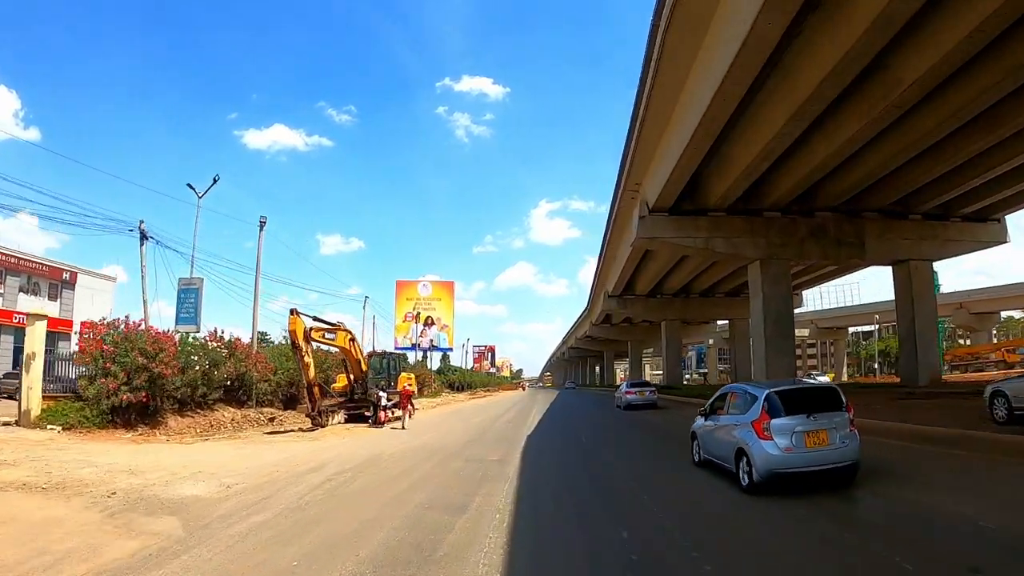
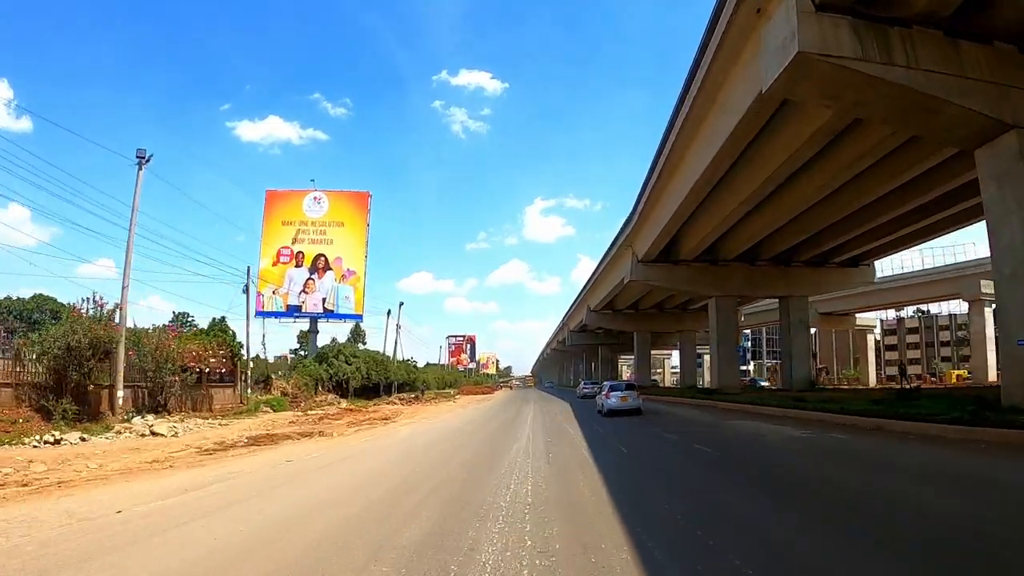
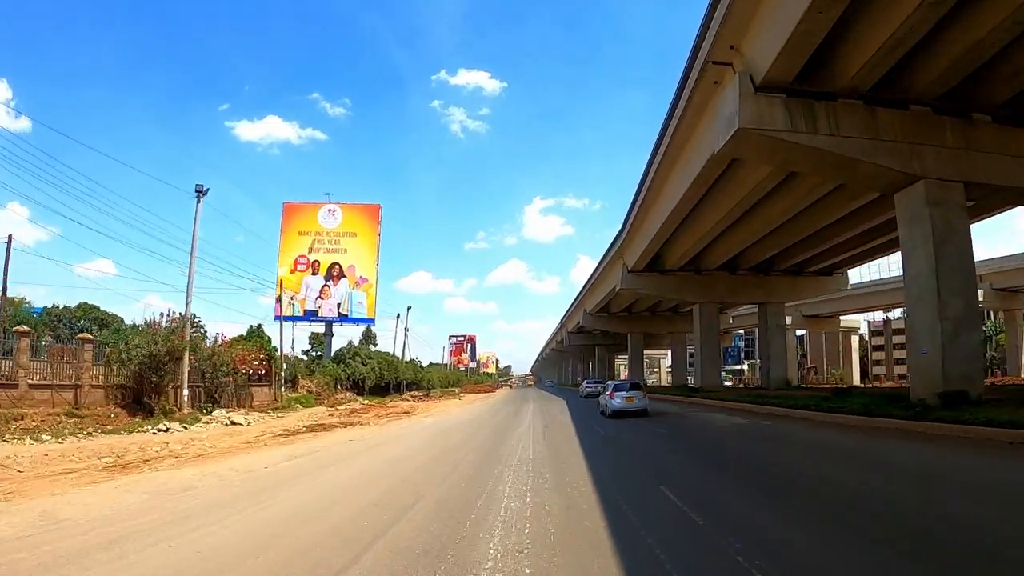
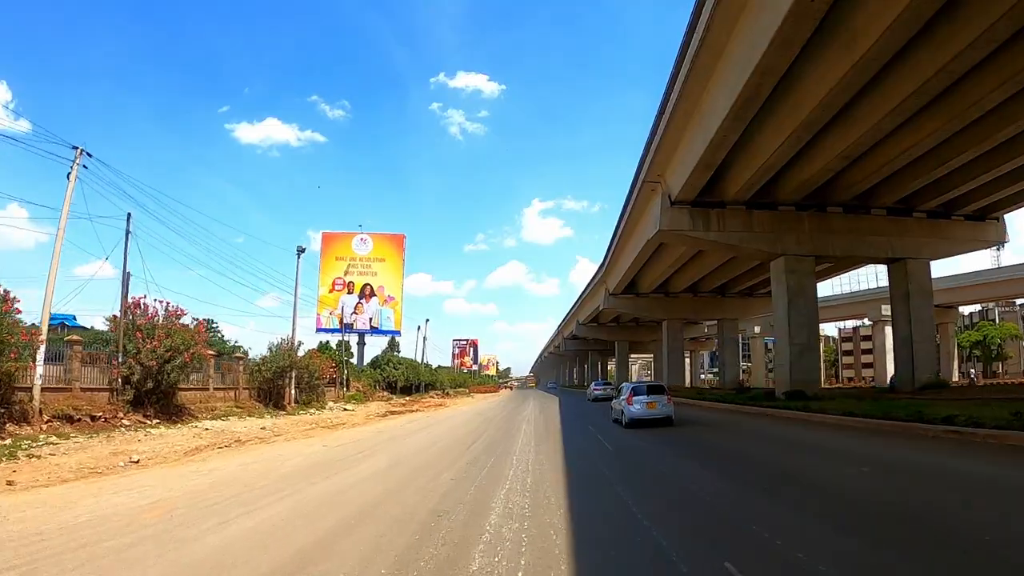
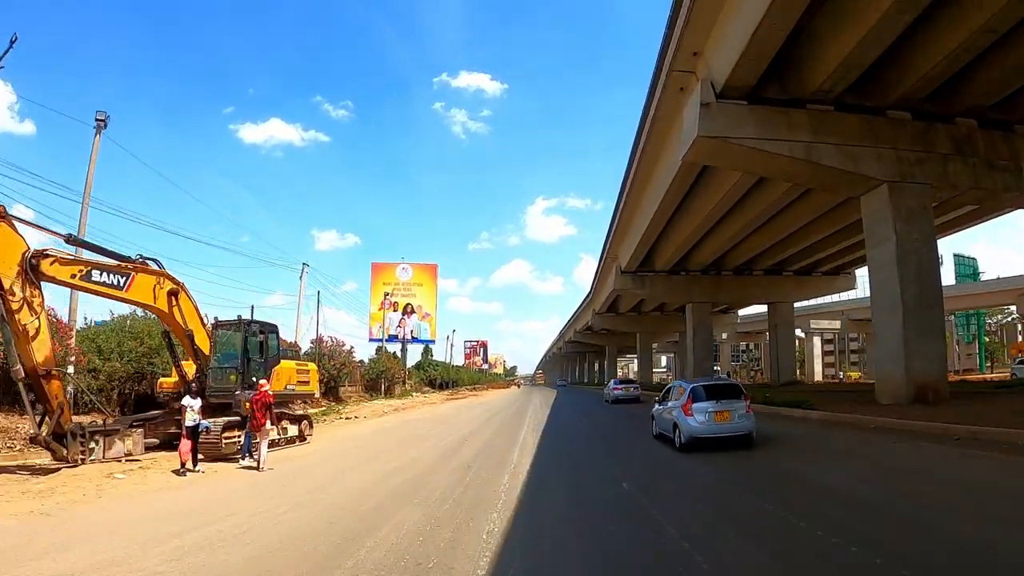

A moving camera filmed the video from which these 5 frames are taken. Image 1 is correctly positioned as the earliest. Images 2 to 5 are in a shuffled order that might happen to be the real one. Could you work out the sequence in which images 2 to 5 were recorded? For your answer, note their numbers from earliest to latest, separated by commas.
5, 4, 3, 2
